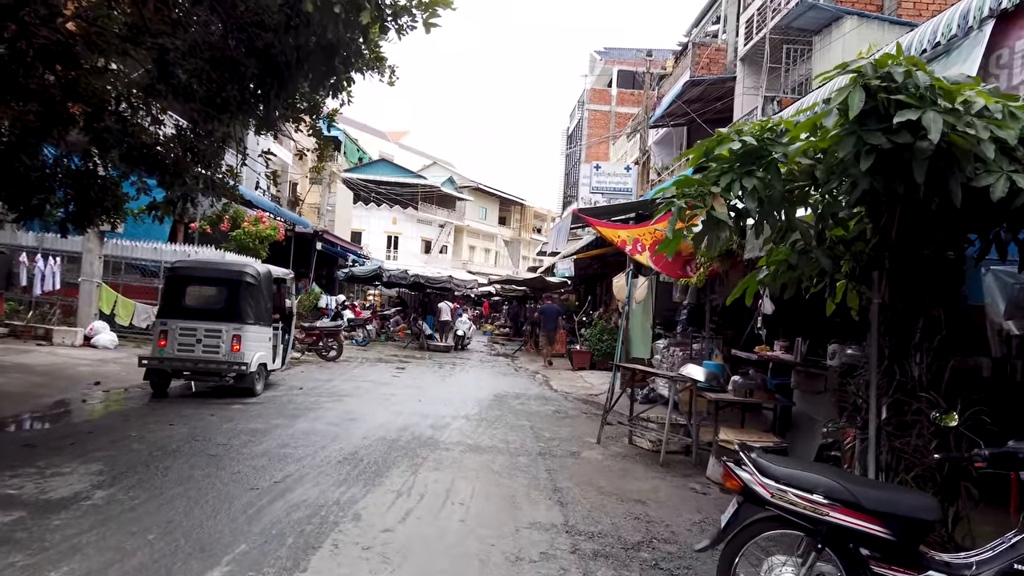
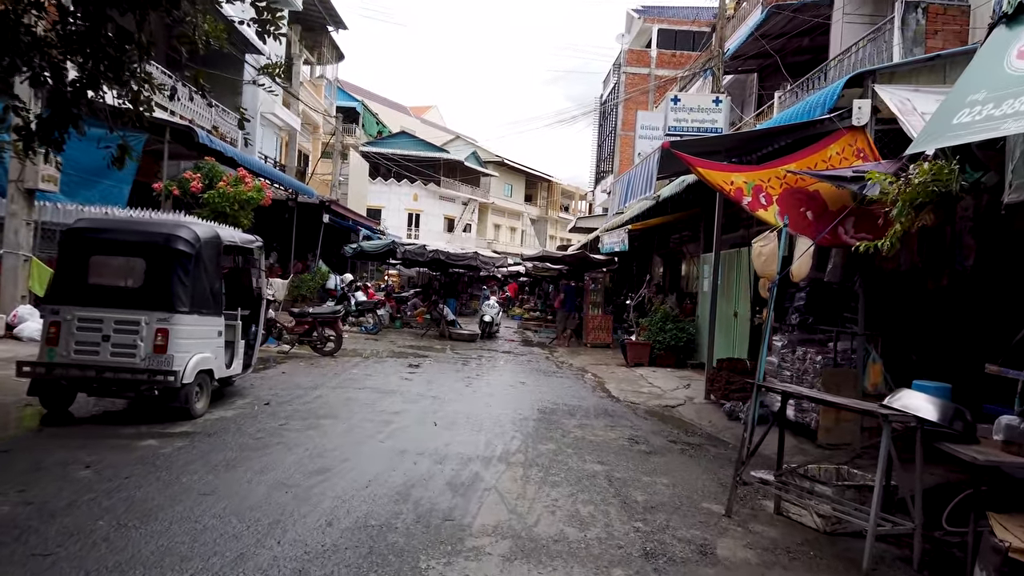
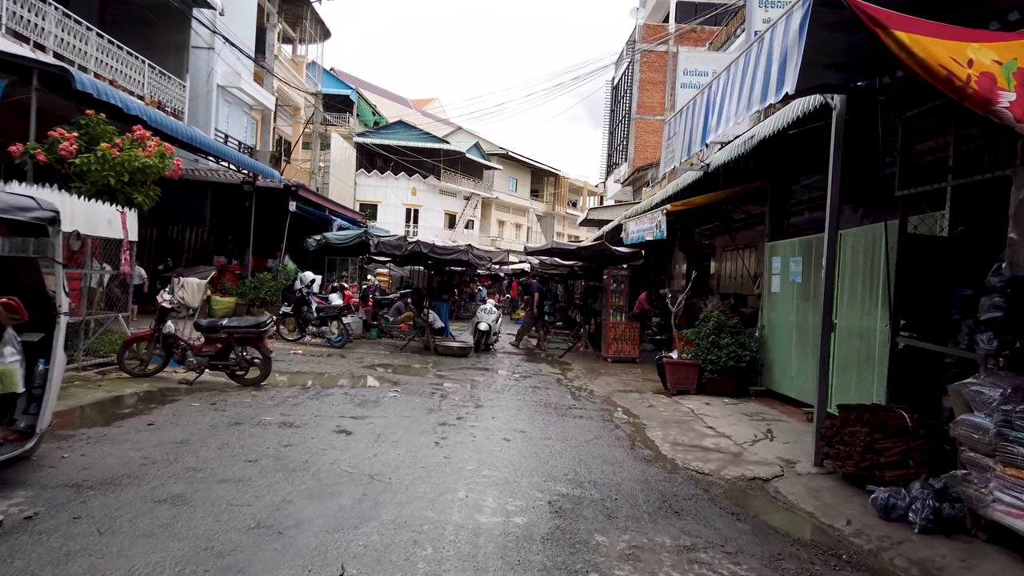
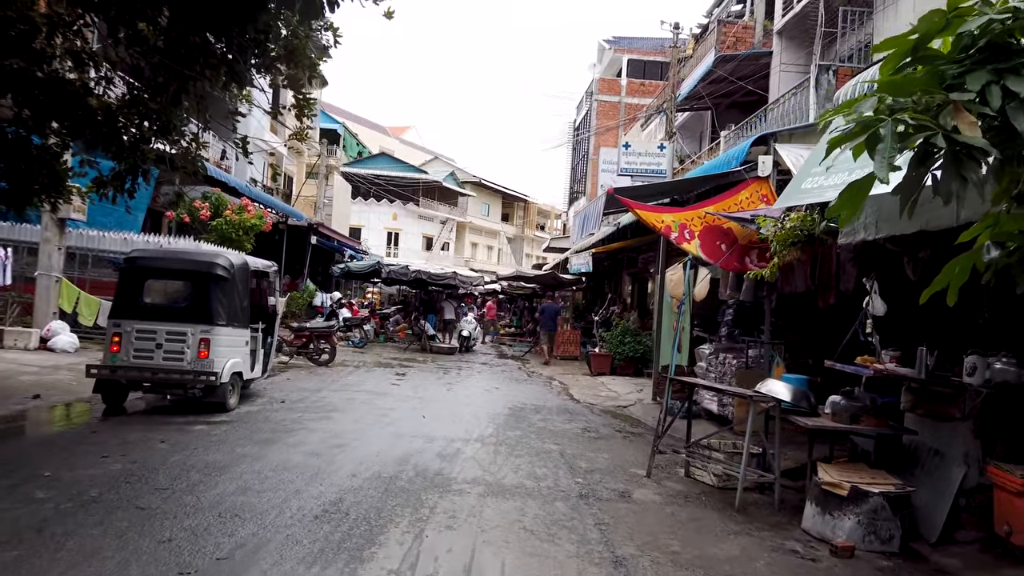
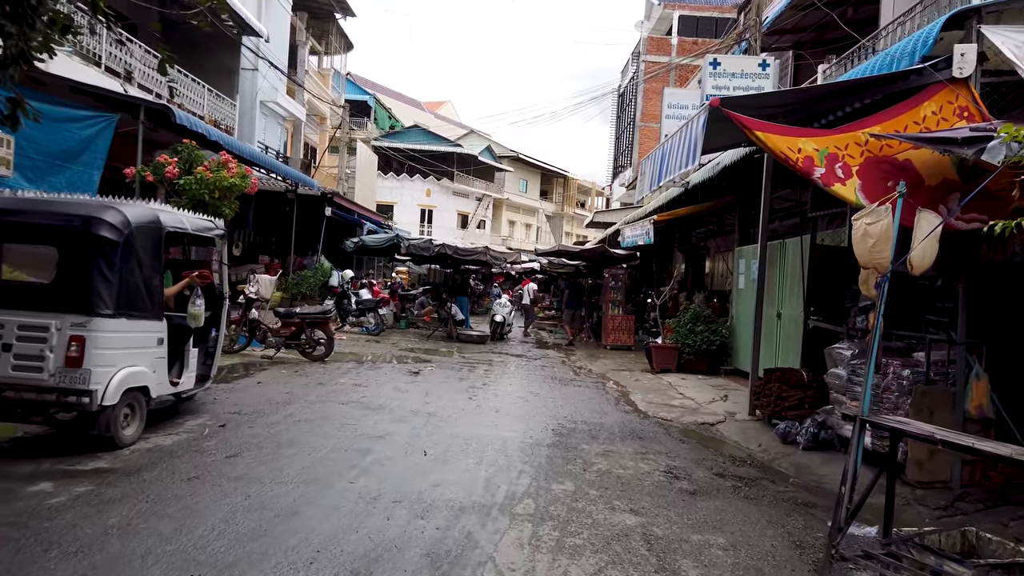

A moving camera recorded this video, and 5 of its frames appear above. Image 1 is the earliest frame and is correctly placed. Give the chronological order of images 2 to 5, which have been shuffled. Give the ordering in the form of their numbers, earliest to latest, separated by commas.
4, 2, 5, 3
